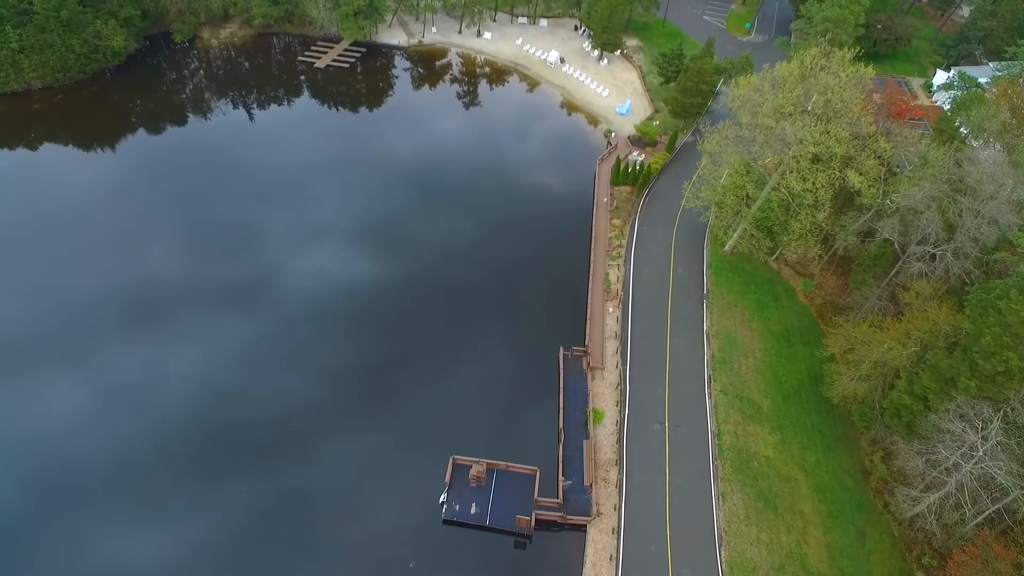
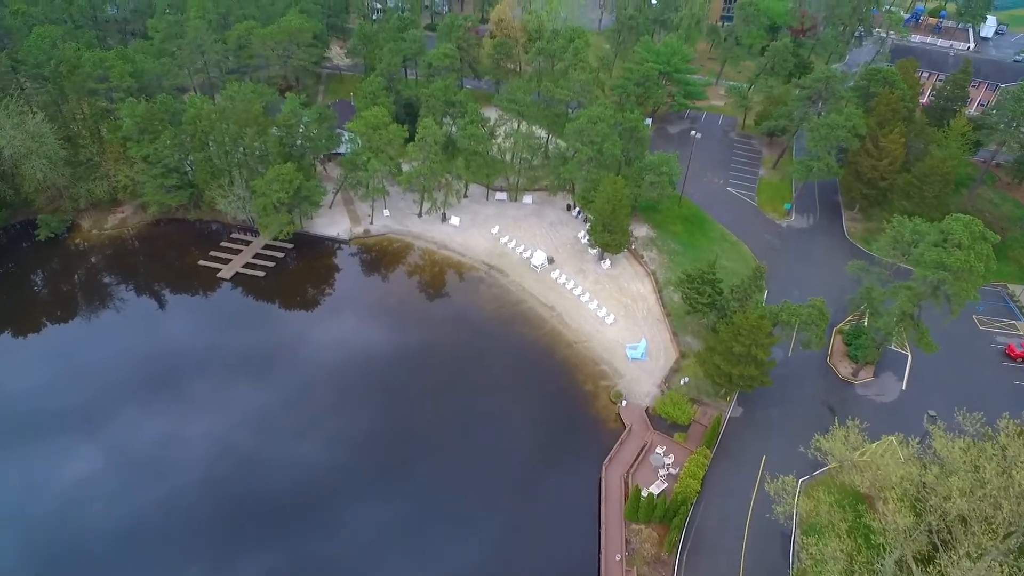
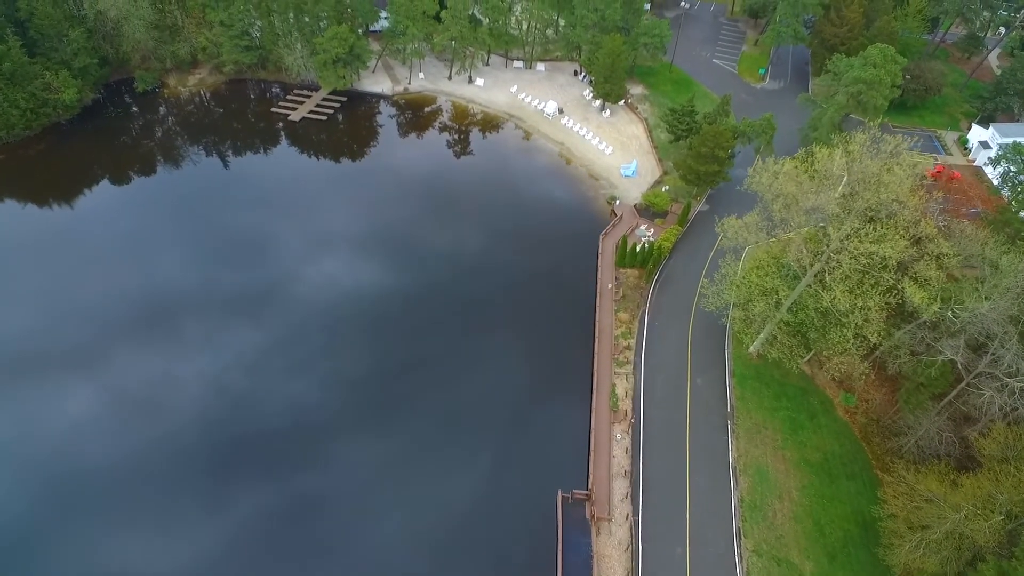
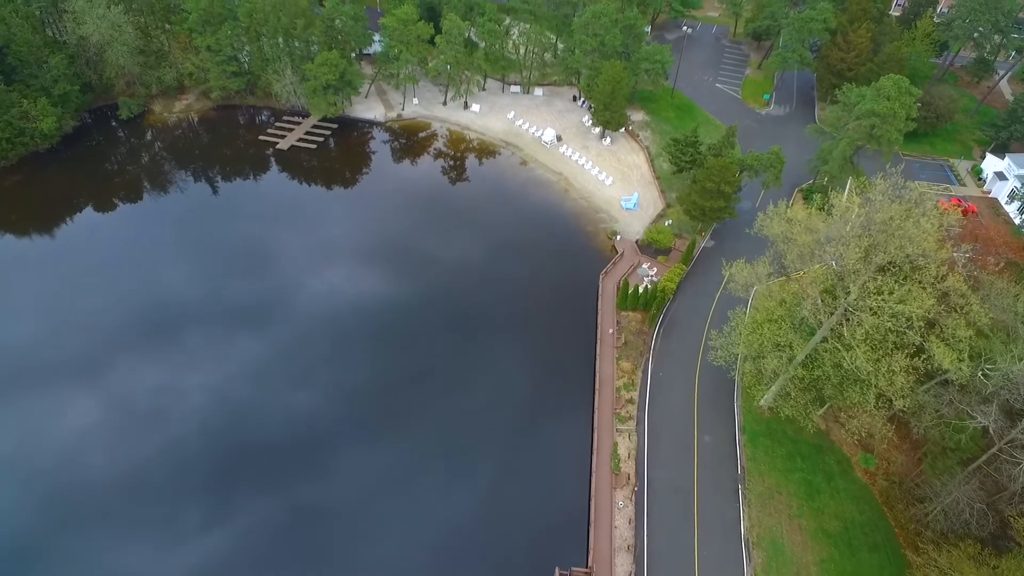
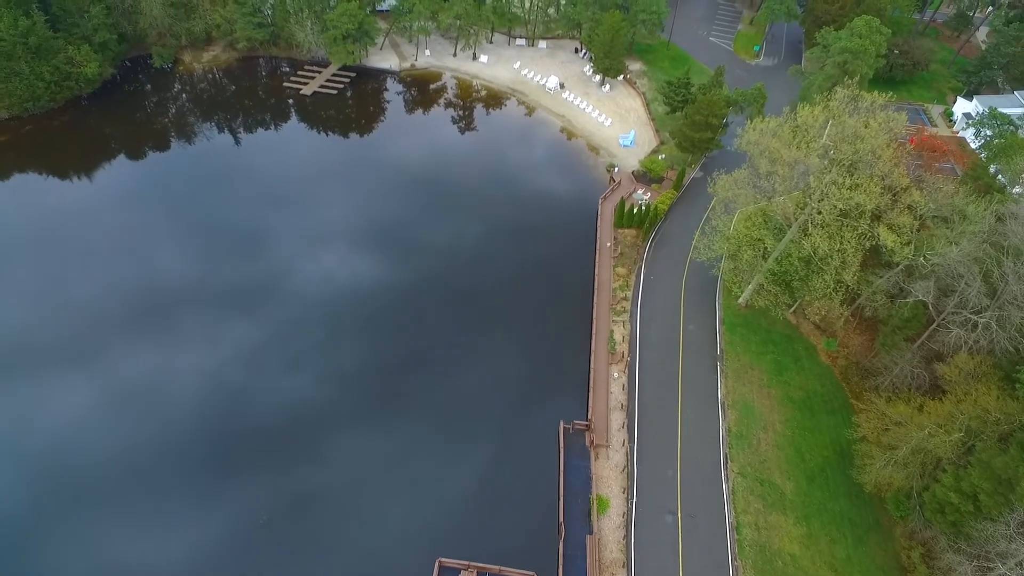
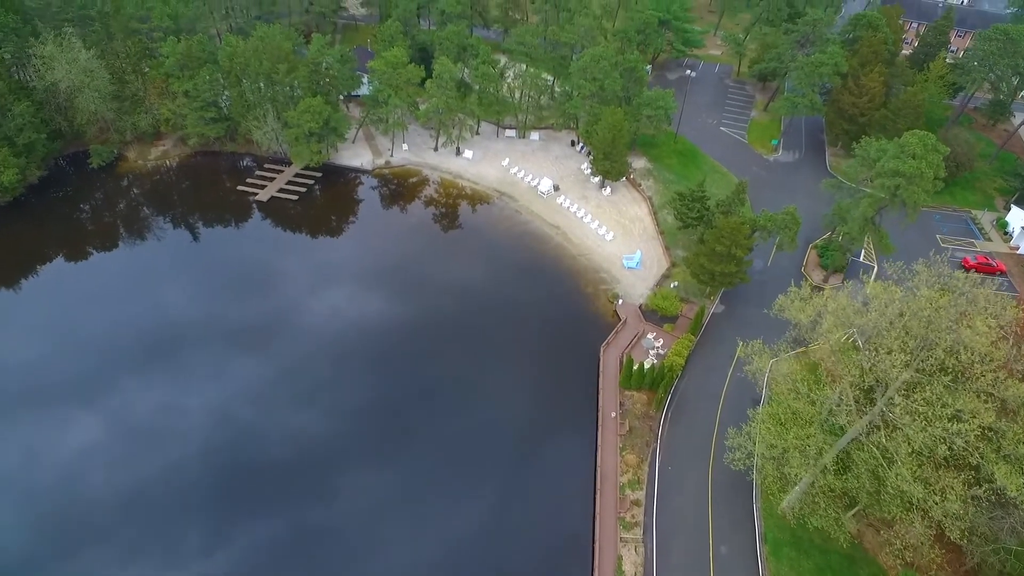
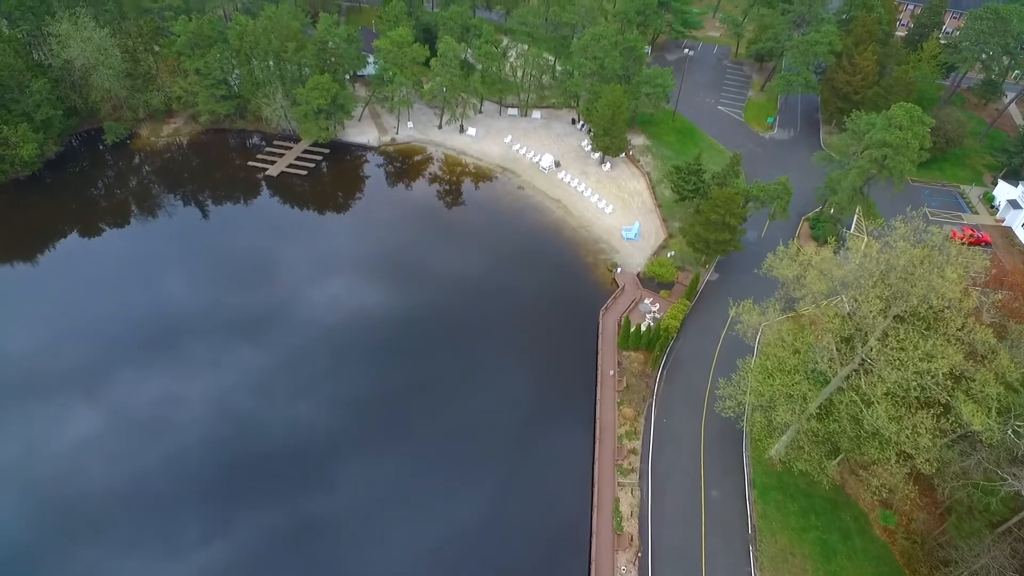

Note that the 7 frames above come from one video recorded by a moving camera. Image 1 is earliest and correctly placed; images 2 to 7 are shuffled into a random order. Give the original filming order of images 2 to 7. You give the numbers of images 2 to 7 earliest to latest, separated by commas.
5, 3, 4, 7, 6, 2
